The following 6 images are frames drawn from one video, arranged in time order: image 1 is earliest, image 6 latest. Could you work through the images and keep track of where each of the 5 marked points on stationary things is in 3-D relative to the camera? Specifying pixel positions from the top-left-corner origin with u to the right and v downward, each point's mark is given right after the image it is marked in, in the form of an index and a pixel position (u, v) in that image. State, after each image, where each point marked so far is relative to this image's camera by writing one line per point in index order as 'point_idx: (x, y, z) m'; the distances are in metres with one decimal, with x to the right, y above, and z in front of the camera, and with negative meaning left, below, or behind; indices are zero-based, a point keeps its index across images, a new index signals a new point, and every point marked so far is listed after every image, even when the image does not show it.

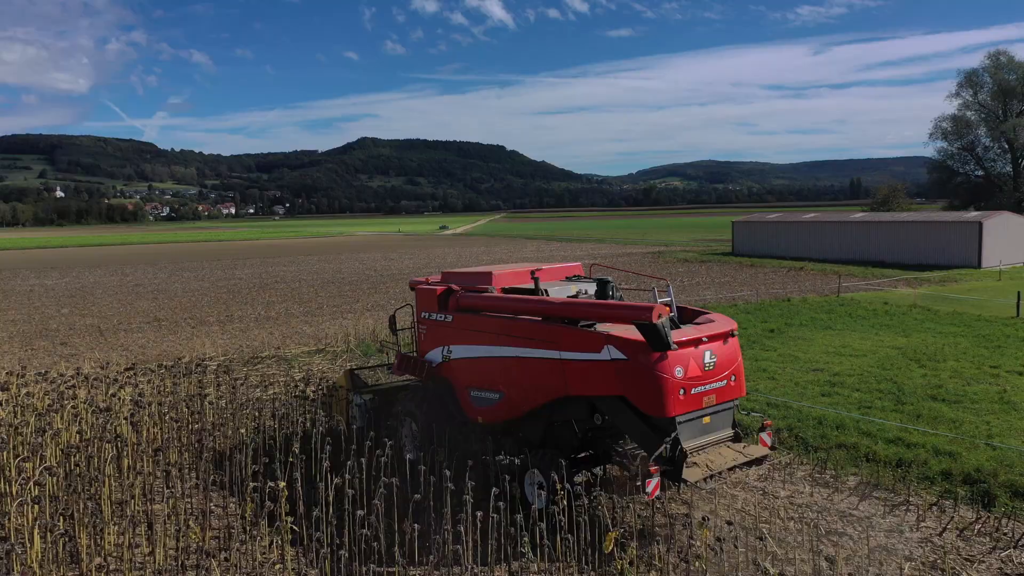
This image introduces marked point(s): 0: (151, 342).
0: (-8.4, -1.3, +18.2) m
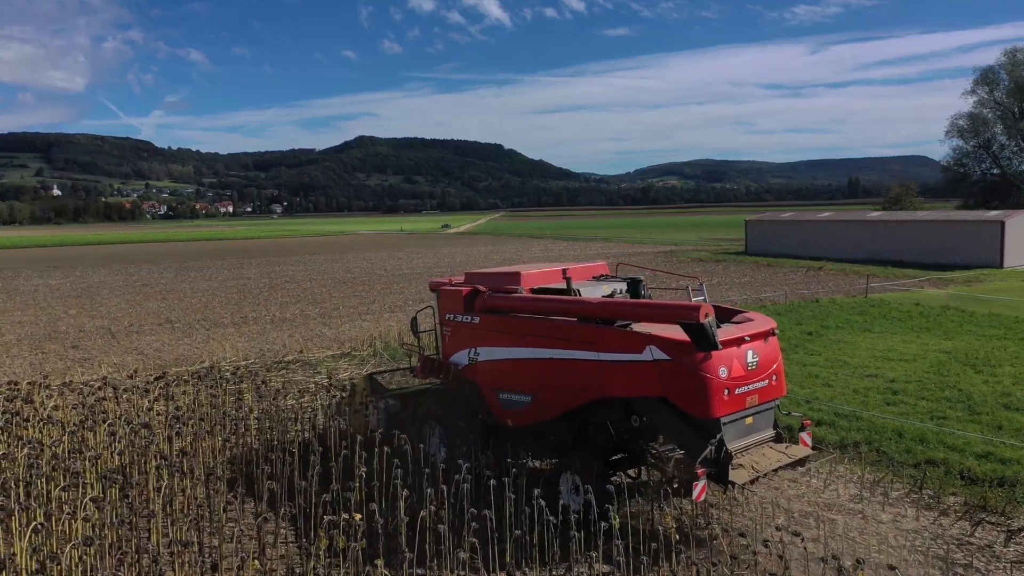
0: (-7.8, -1.3, +17.5) m
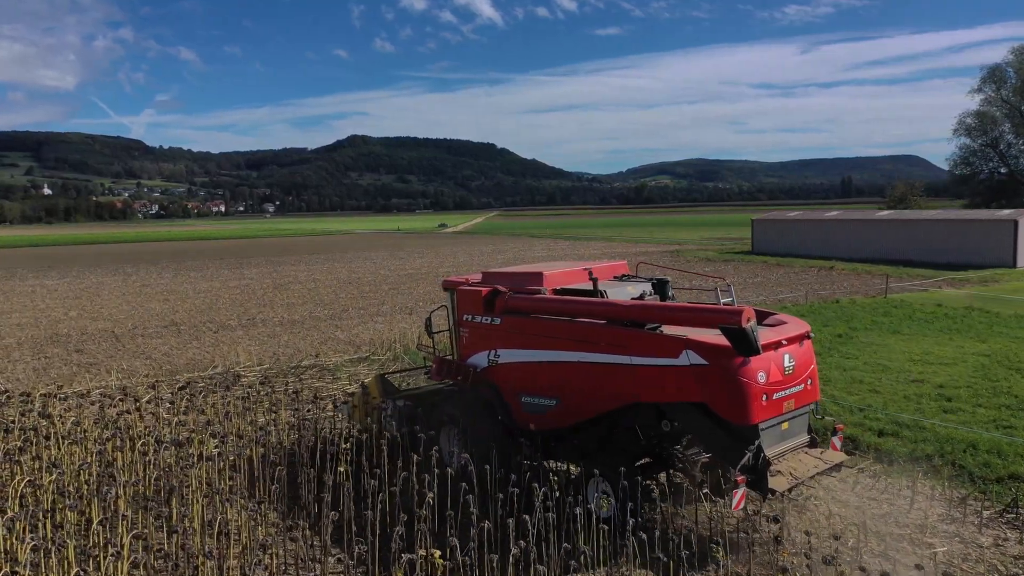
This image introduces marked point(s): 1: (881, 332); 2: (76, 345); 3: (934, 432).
0: (-7.3, -1.4, +16.8) m
1: (+8.8, -1.0, +18.4) m
2: (-10.1, -1.3, +17.9) m
3: (+5.2, -1.8, +9.5) m
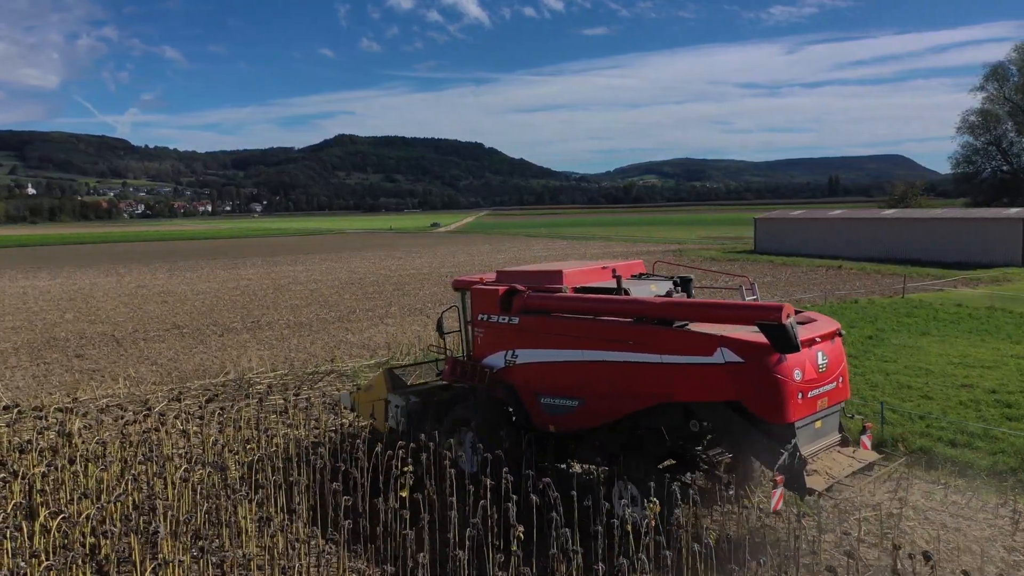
0: (-6.8, -1.4, +16.1) m
1: (+9.2, -1.0, +17.9) m
2: (-9.7, -1.4, +17.1) m
3: (+5.7, -1.8, +8.9) m
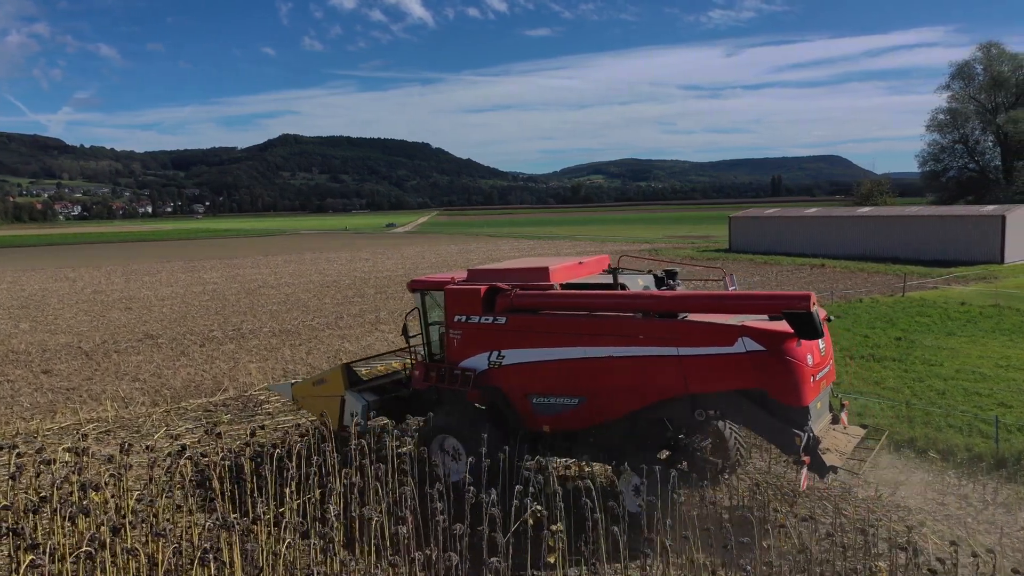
0: (-6.4, -1.5, +14.5) m
1: (+9.5, -1.0, +17.3) m
2: (-9.3, -1.5, +15.3) m
3: (+6.5, -1.8, +8.1) m
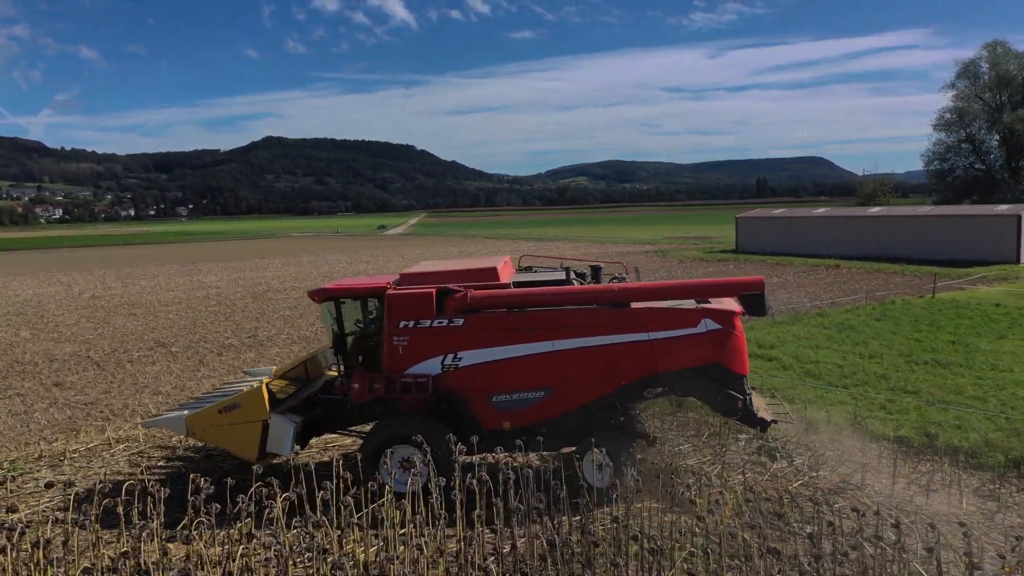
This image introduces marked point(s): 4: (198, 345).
0: (-5.7, -1.6, +13.5) m
1: (+10.2, -1.0, +16.6) m
2: (-8.5, -1.6, +14.3) m
3: (+7.4, -1.8, +7.4) m
4: (-7.2, -1.3, +17.5) m
